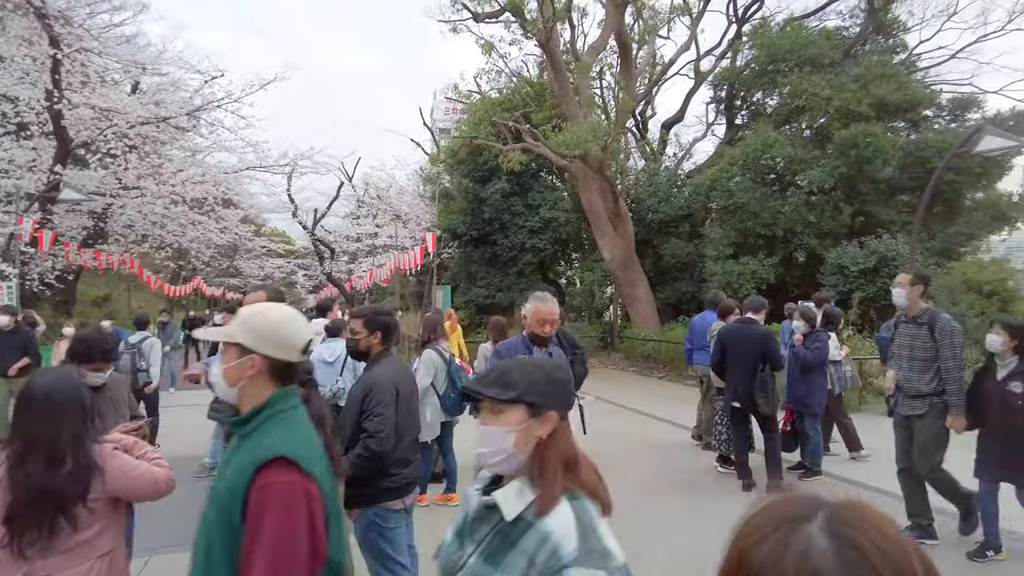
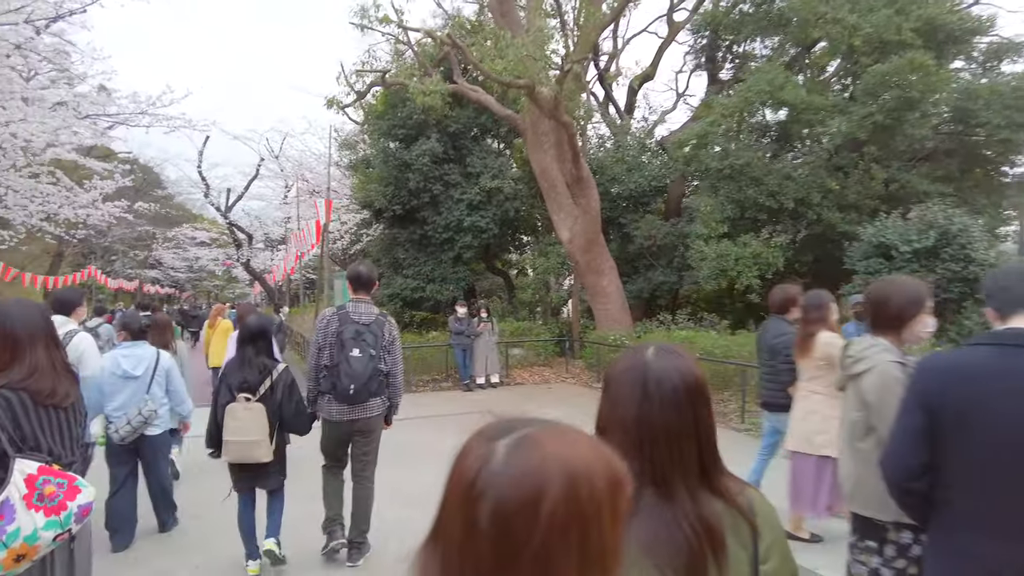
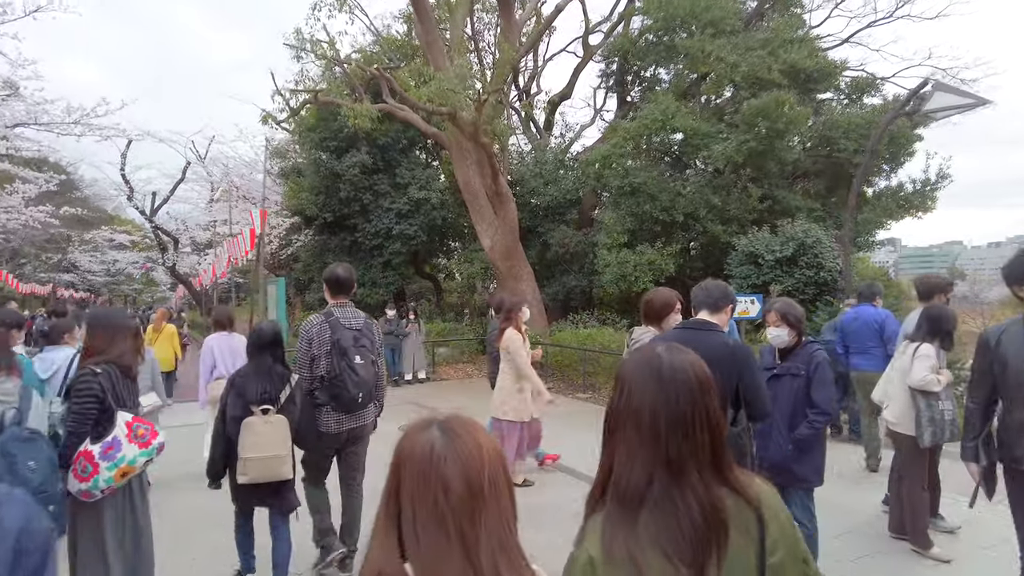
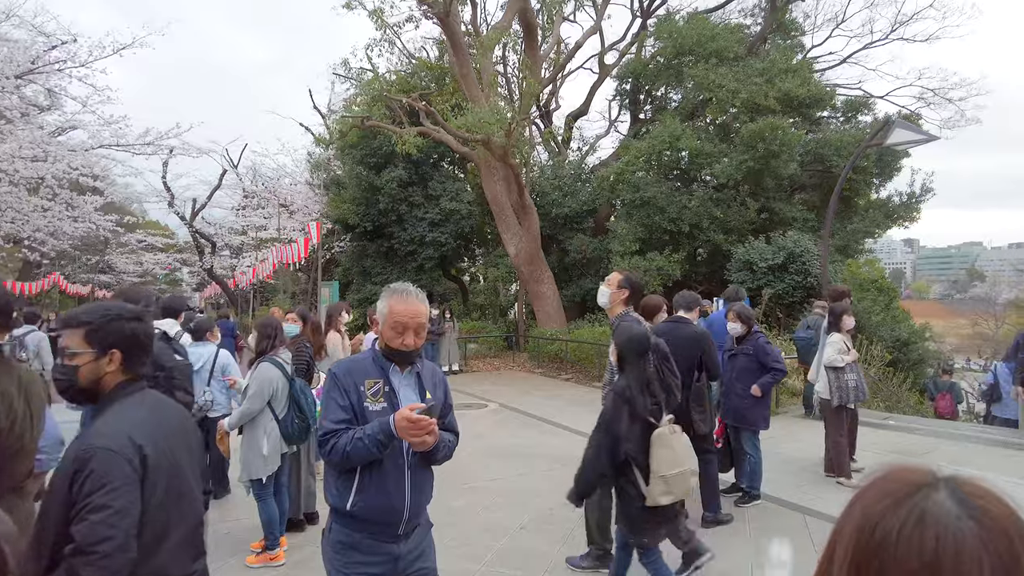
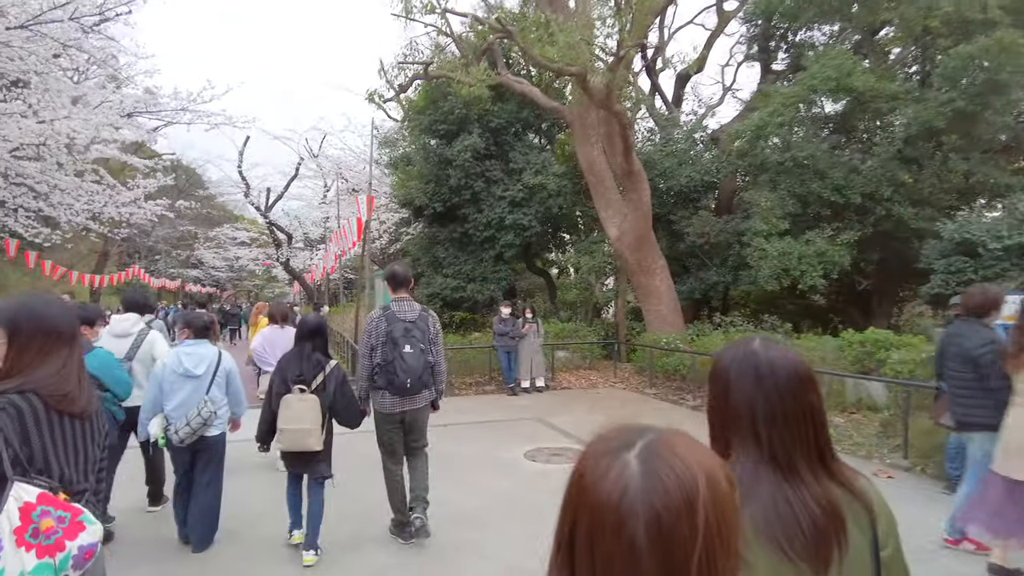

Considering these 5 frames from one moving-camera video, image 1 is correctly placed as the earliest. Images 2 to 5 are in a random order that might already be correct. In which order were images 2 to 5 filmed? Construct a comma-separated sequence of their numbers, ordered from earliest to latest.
4, 3, 2, 5
